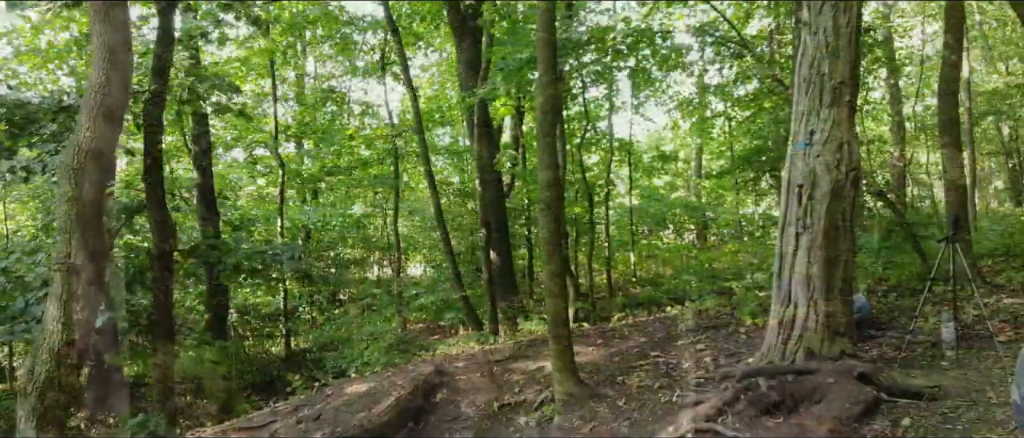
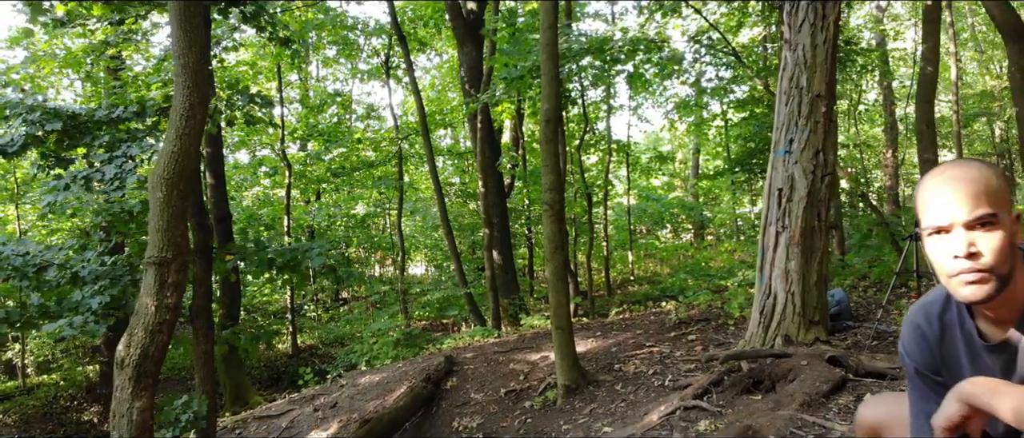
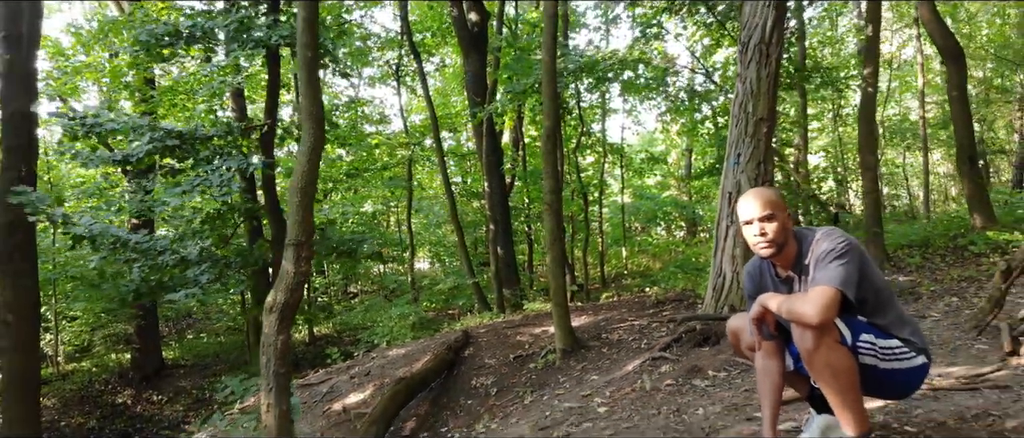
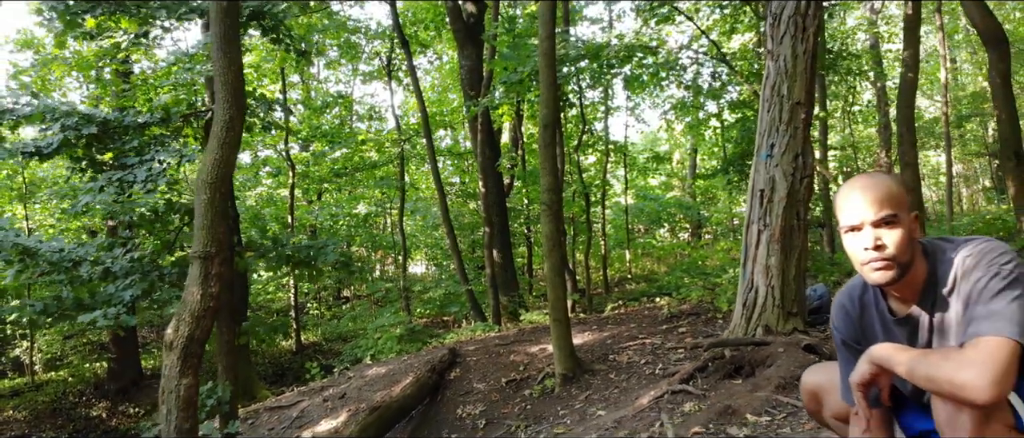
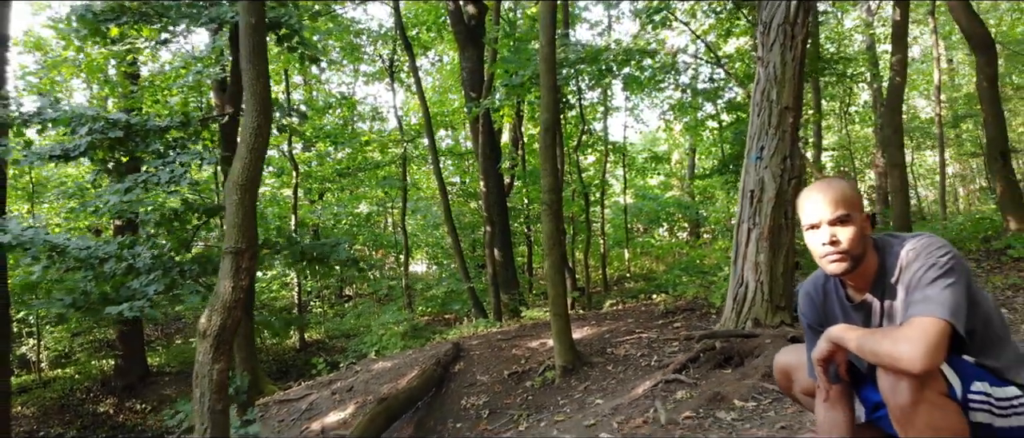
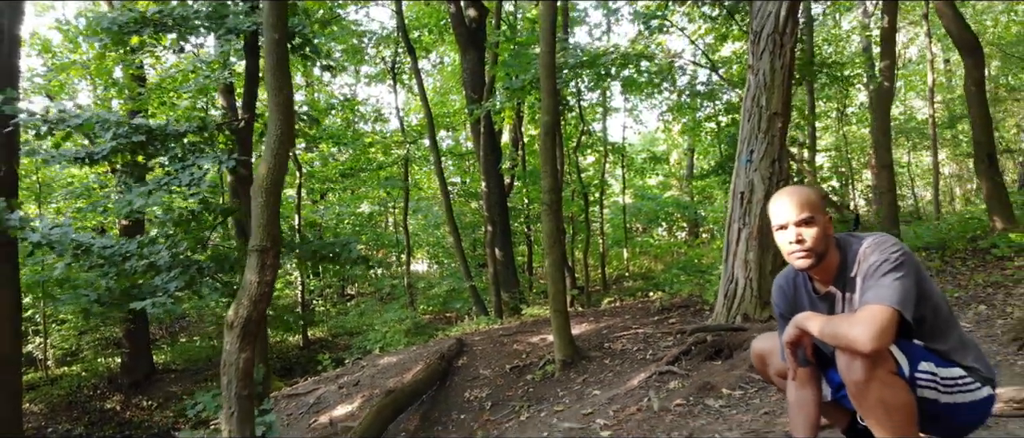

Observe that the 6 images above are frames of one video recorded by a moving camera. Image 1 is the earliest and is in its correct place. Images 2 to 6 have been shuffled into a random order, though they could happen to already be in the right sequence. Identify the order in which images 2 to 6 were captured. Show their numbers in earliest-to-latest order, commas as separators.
2, 4, 5, 6, 3
